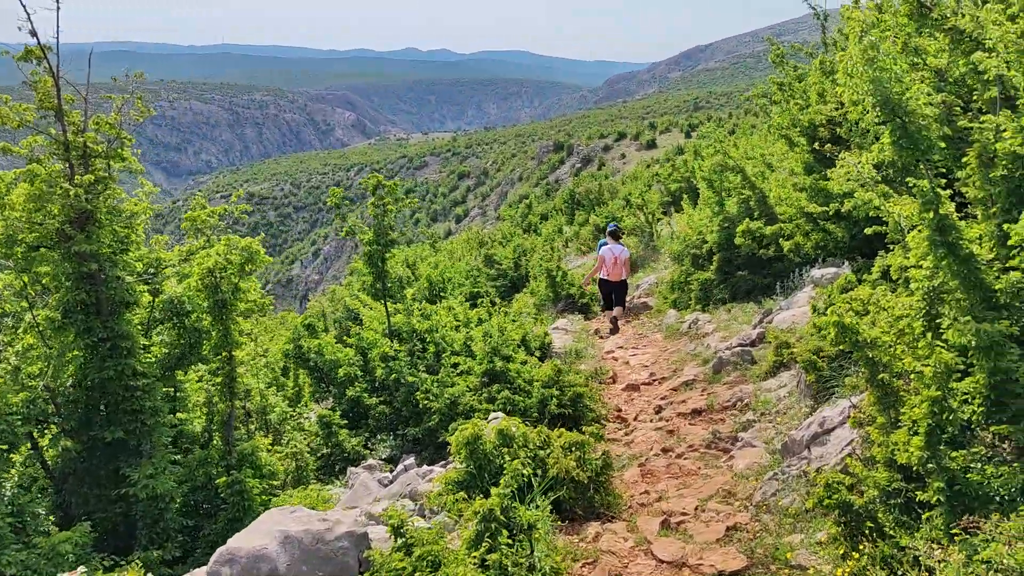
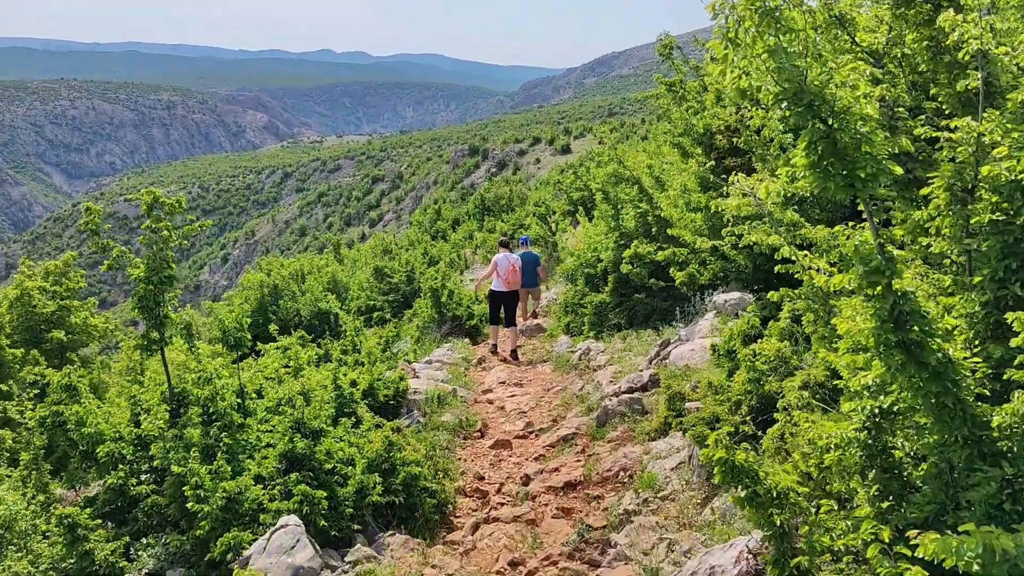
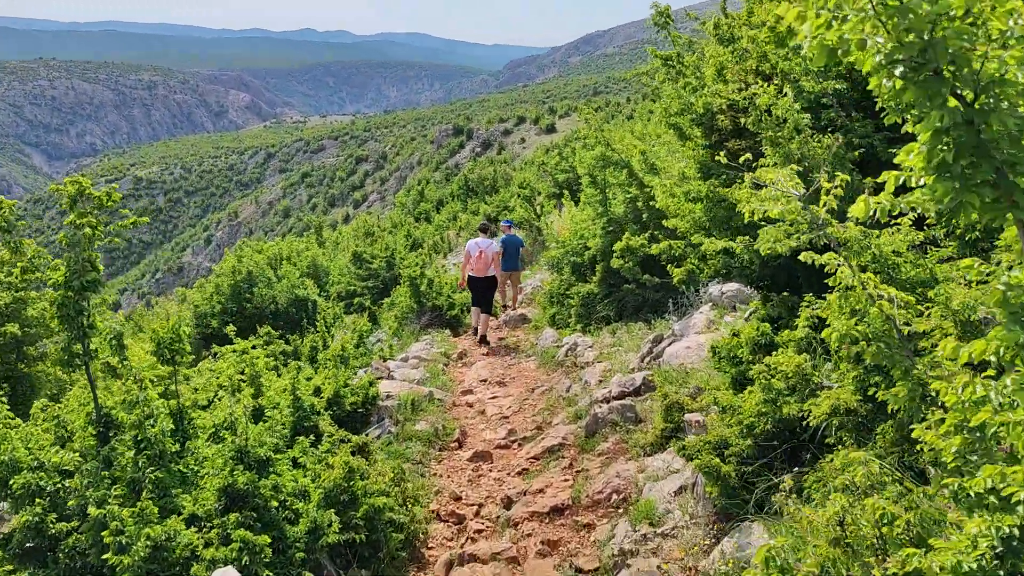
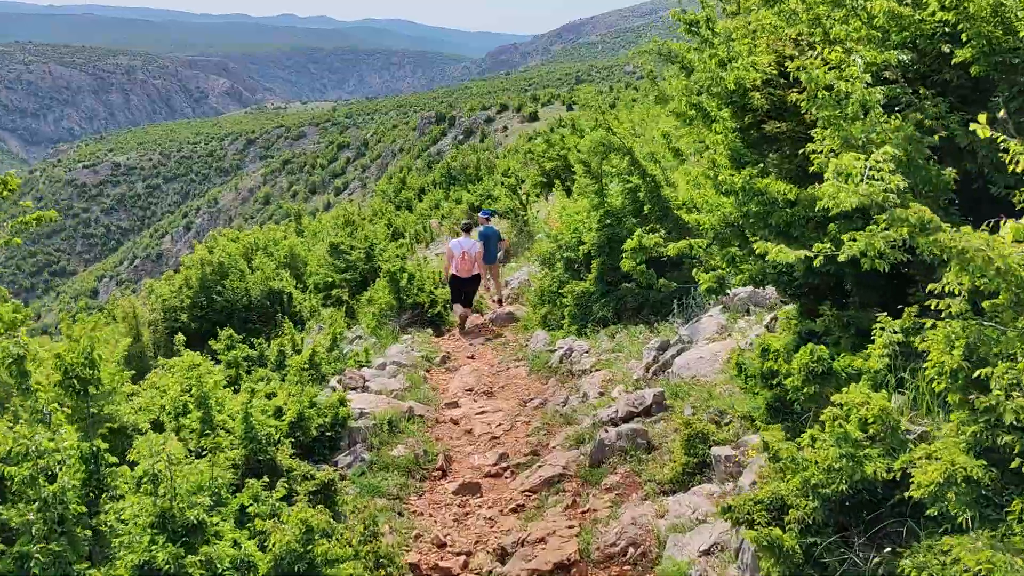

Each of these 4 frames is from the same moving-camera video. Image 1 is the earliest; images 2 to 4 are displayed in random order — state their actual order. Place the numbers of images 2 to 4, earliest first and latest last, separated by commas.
2, 3, 4
